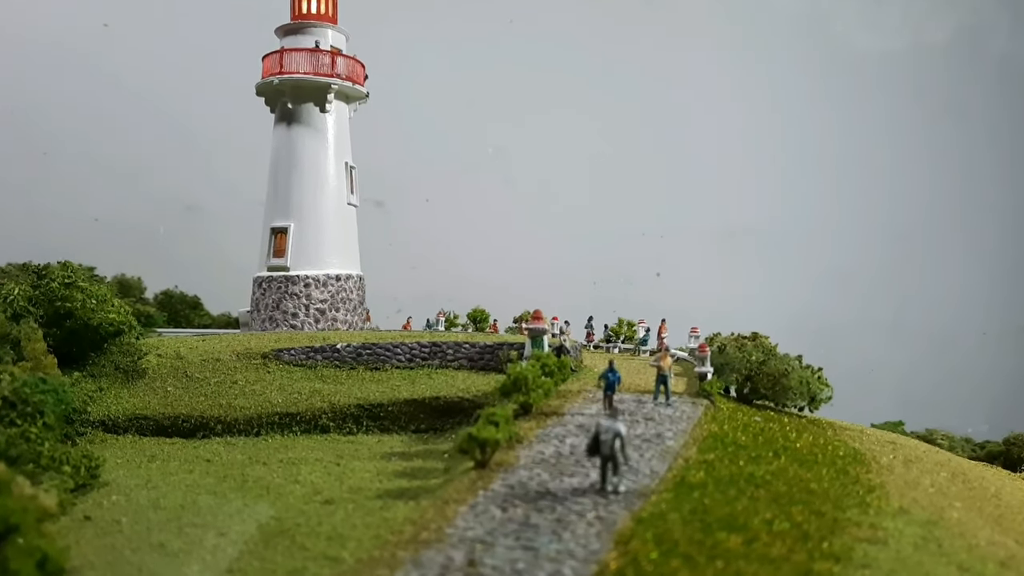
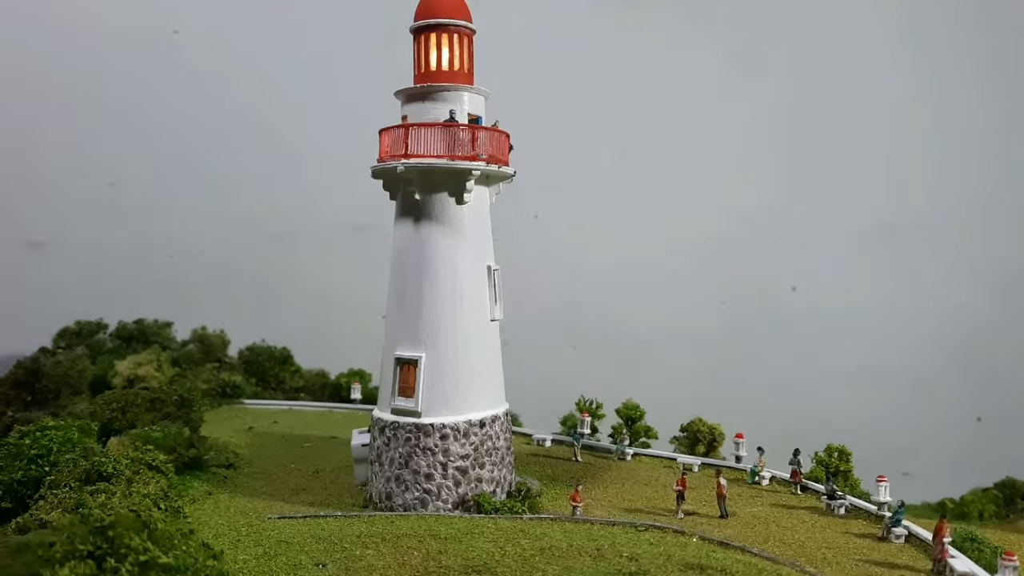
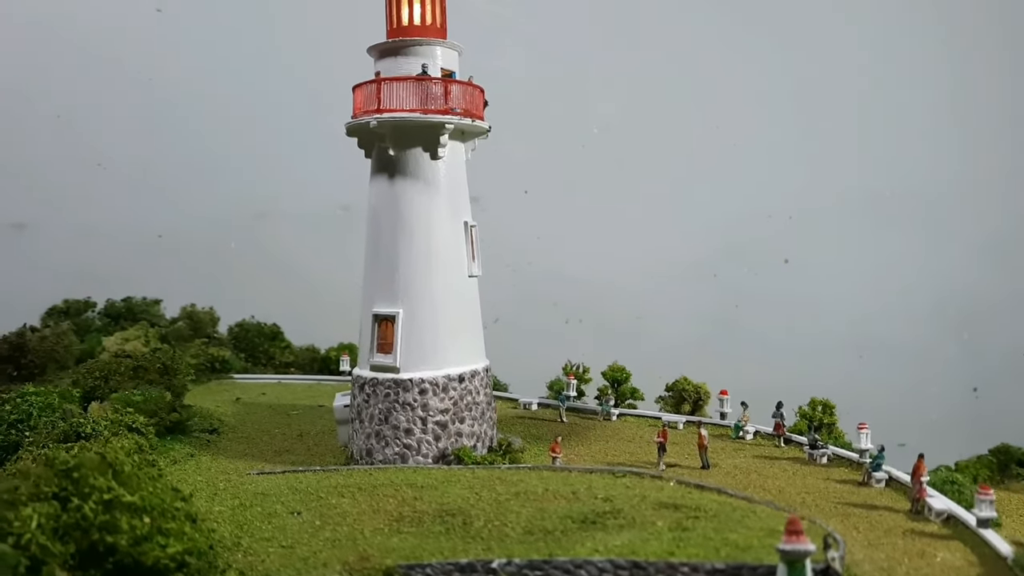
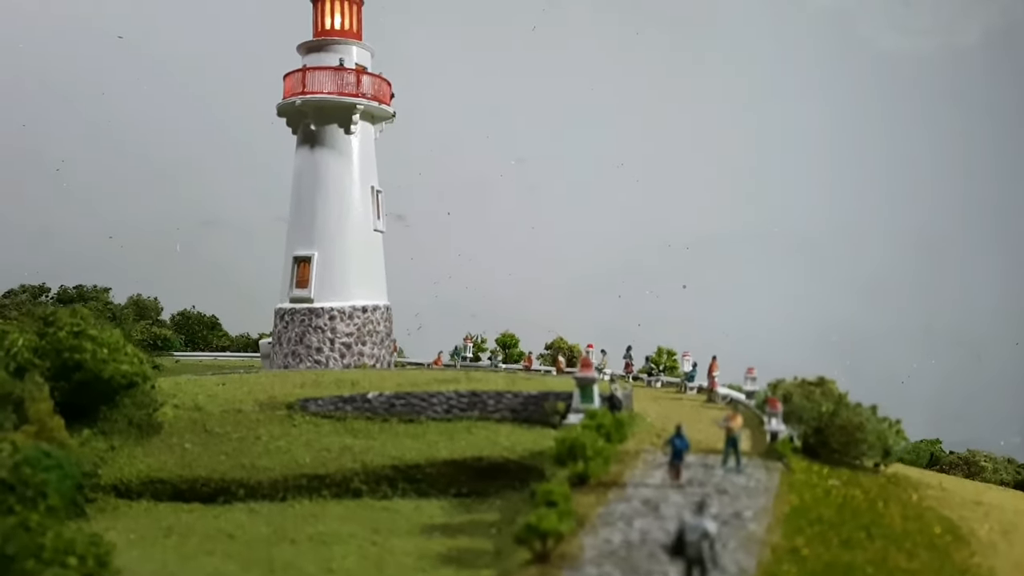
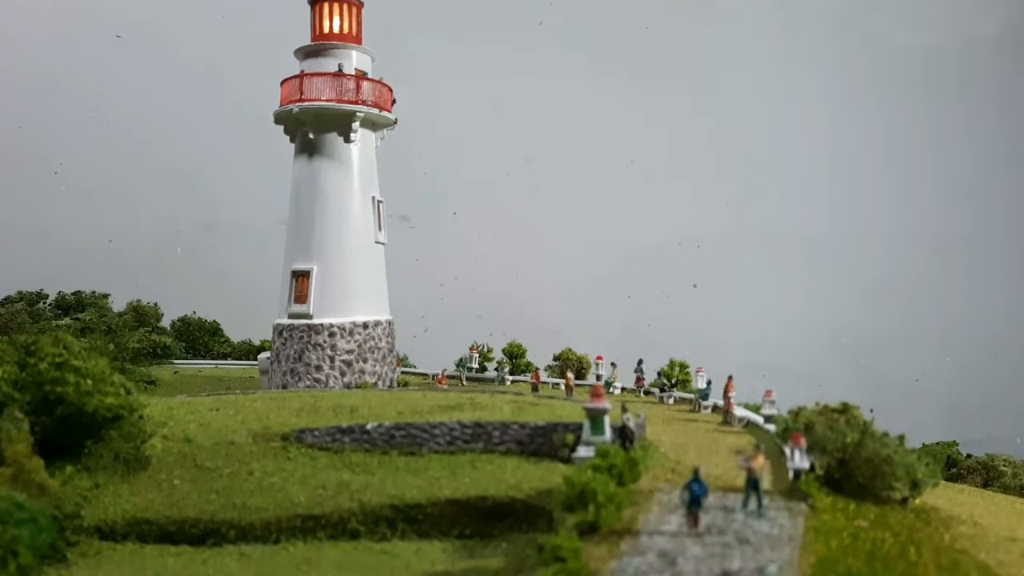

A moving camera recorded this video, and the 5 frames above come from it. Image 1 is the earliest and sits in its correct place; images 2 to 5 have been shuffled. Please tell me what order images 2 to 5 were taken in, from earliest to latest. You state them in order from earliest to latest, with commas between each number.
4, 5, 3, 2
